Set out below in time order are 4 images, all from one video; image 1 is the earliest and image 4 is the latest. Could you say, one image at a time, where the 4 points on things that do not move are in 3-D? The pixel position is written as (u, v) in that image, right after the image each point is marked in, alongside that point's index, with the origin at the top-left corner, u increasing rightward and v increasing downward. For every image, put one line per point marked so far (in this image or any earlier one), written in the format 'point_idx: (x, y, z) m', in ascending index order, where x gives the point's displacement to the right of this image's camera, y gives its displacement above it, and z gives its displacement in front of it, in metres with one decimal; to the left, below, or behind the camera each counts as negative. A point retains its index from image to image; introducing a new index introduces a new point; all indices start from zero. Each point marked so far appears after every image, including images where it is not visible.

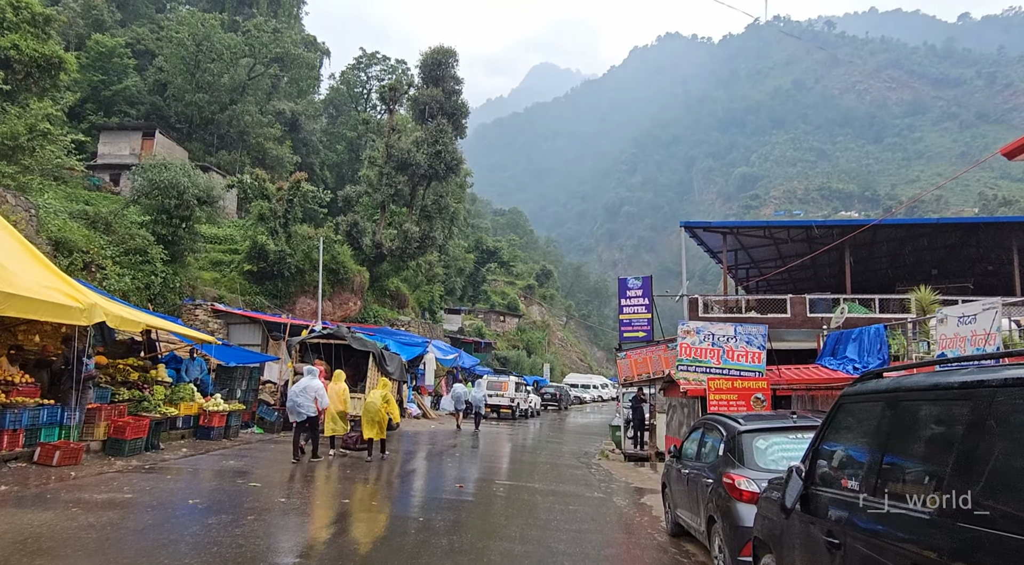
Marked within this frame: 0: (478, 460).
0: (-0.8, -3.8, +15.0) m
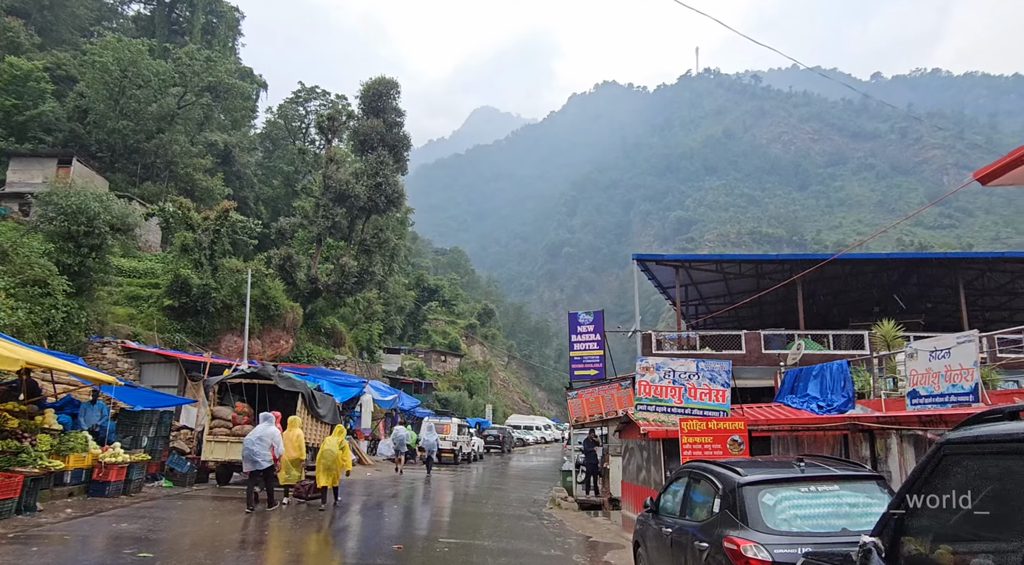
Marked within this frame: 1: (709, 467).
0: (-1.8, -4.4, +13.6) m
1: (+1.7, -1.6, +6.2) m
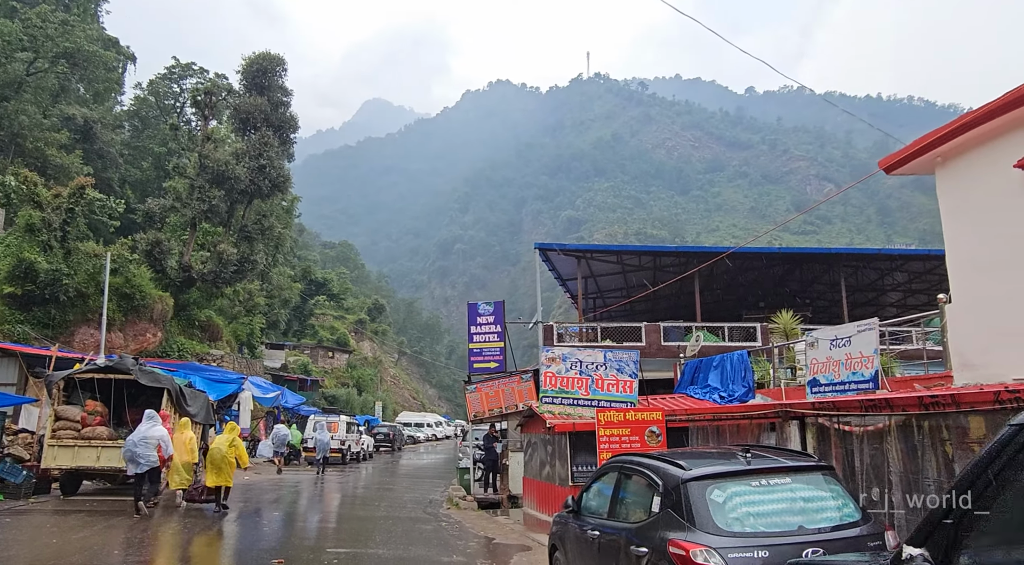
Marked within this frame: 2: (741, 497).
0: (-3.7, -4.1, +12.3) m
1: (+1.0, -1.4, +5.5) m
2: (+1.5, -1.4, +4.6) m
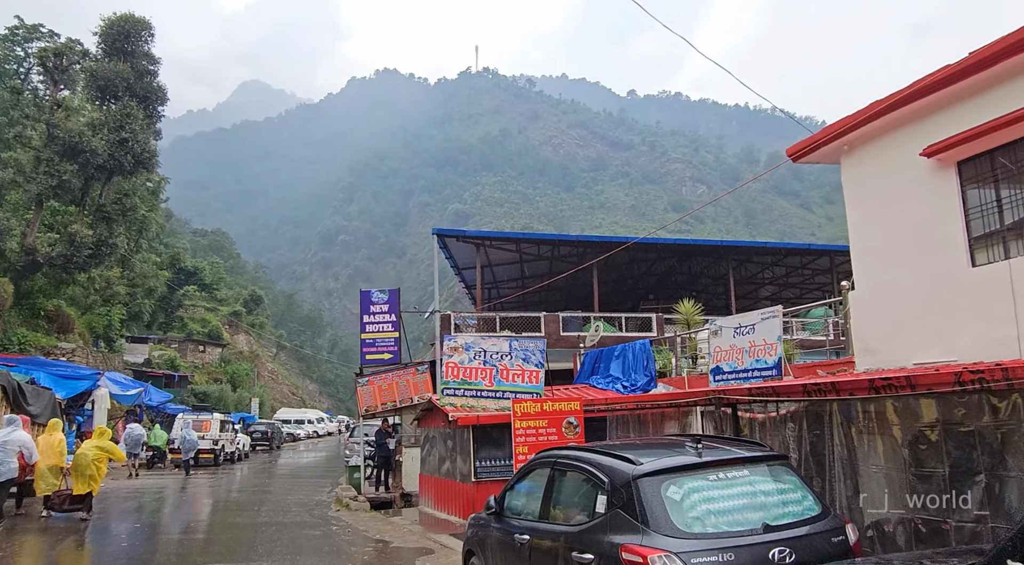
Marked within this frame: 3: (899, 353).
0: (-5.3, -3.8, +10.9) m
1: (+0.5, -1.2, +4.9) m
2: (+1.1, -1.2, +4.1) m
3: (+4.6, -0.8, +8.6) m
